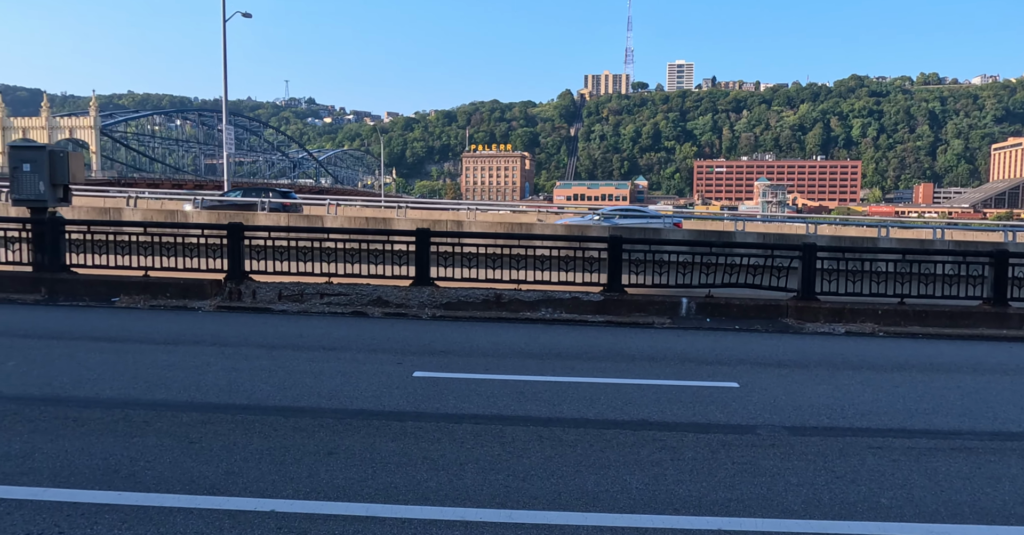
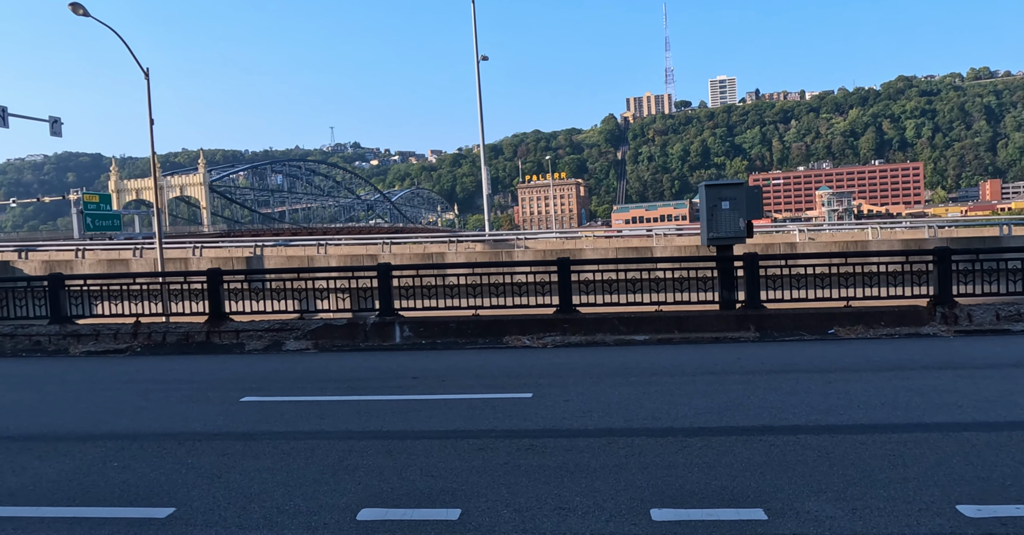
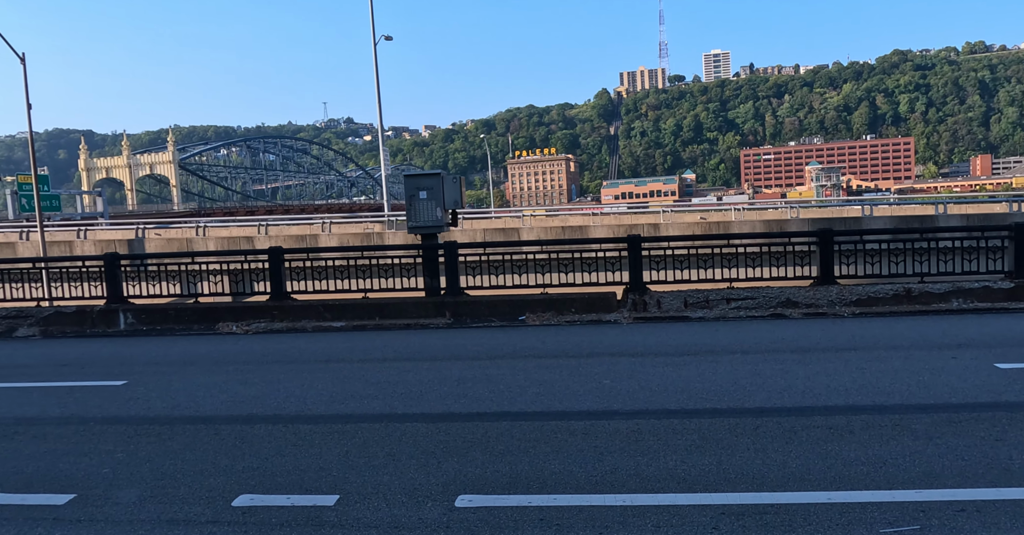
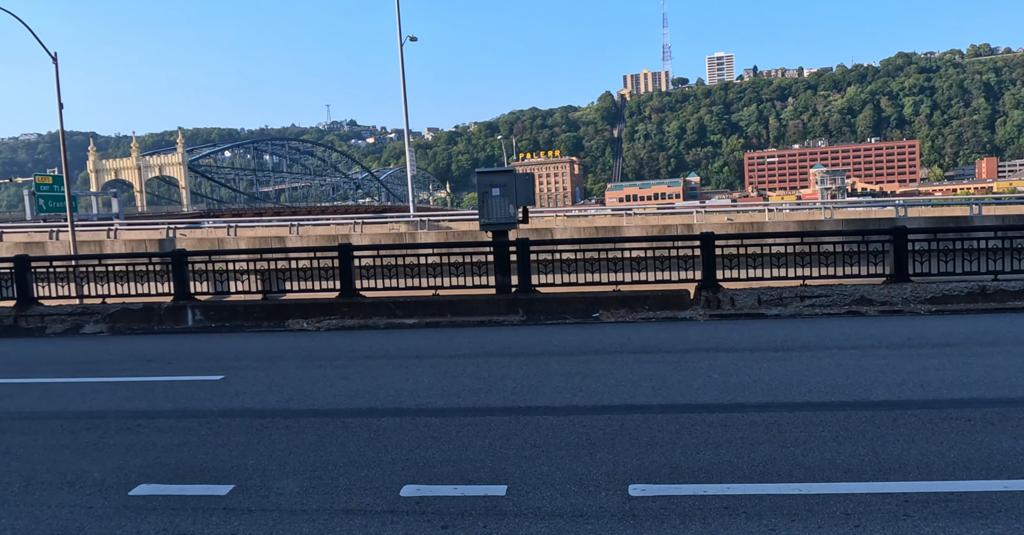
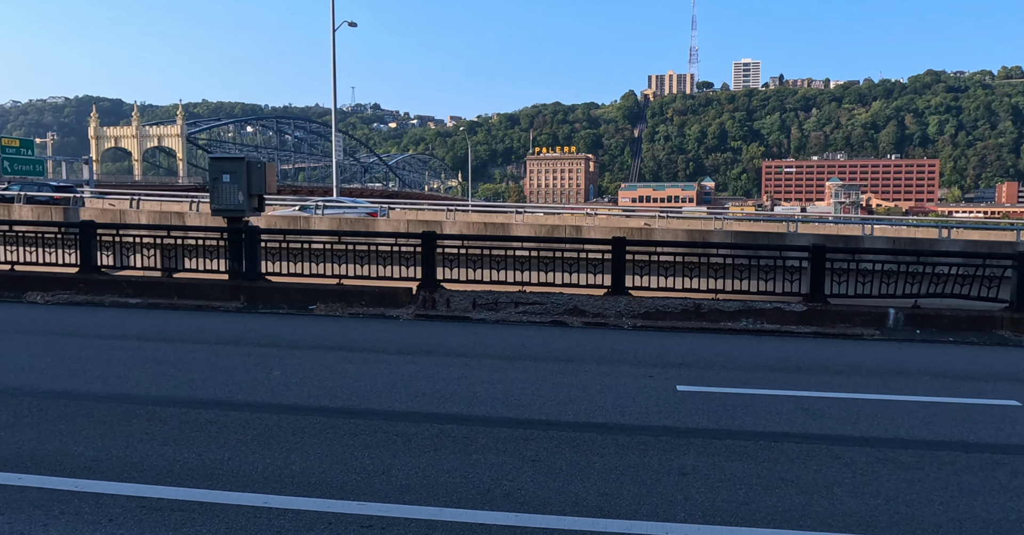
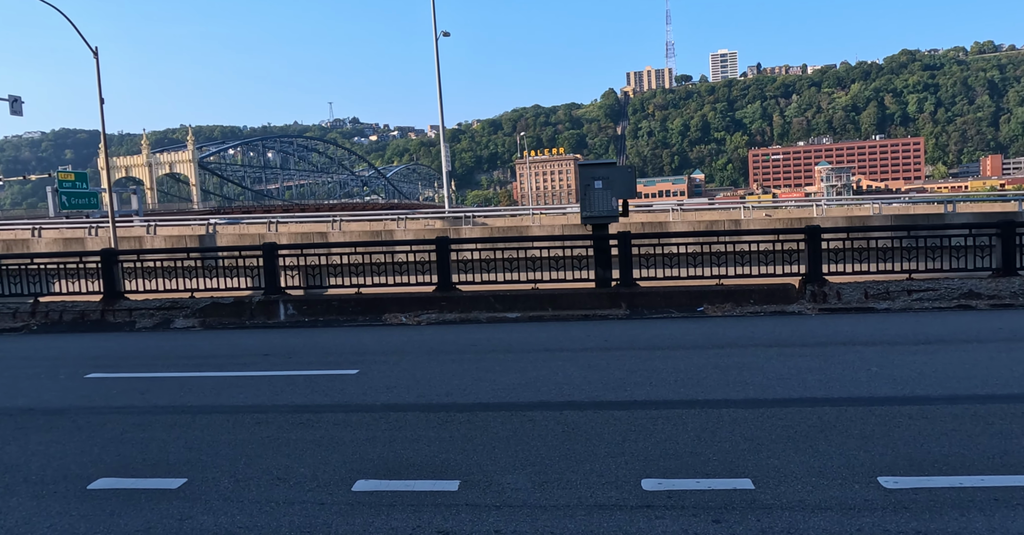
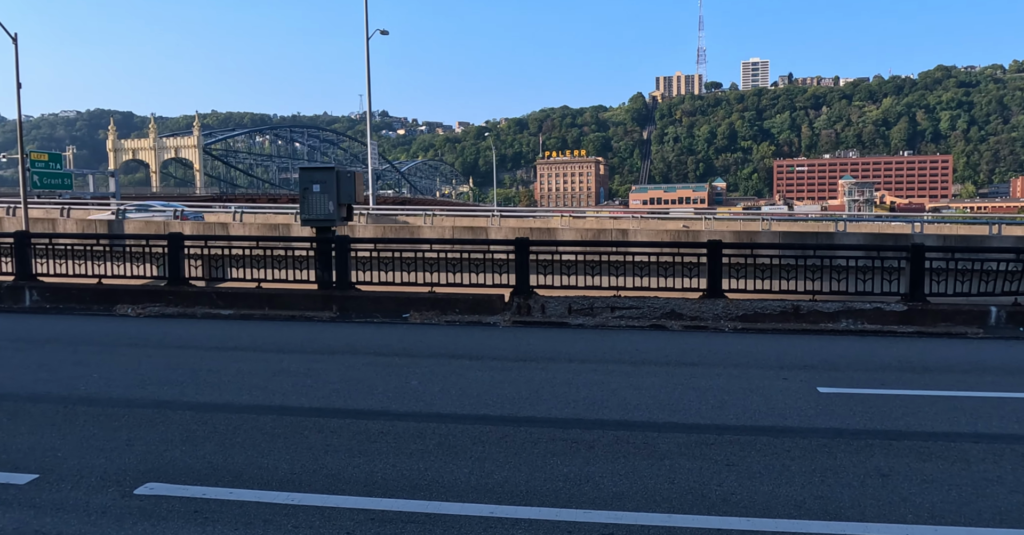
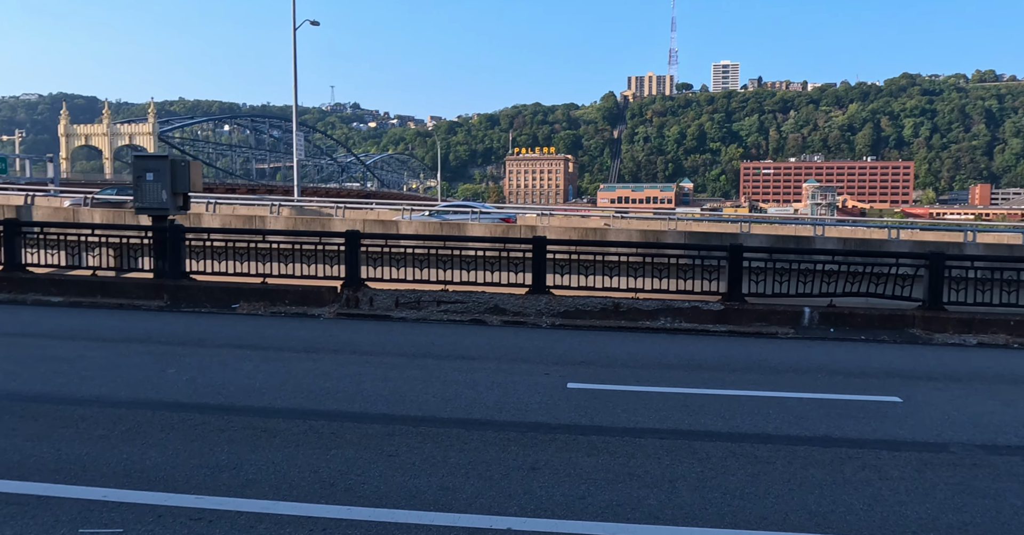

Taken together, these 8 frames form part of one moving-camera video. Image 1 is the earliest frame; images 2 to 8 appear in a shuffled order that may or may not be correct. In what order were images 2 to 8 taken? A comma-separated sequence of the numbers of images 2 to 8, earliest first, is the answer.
8, 5, 7, 3, 4, 6, 2
